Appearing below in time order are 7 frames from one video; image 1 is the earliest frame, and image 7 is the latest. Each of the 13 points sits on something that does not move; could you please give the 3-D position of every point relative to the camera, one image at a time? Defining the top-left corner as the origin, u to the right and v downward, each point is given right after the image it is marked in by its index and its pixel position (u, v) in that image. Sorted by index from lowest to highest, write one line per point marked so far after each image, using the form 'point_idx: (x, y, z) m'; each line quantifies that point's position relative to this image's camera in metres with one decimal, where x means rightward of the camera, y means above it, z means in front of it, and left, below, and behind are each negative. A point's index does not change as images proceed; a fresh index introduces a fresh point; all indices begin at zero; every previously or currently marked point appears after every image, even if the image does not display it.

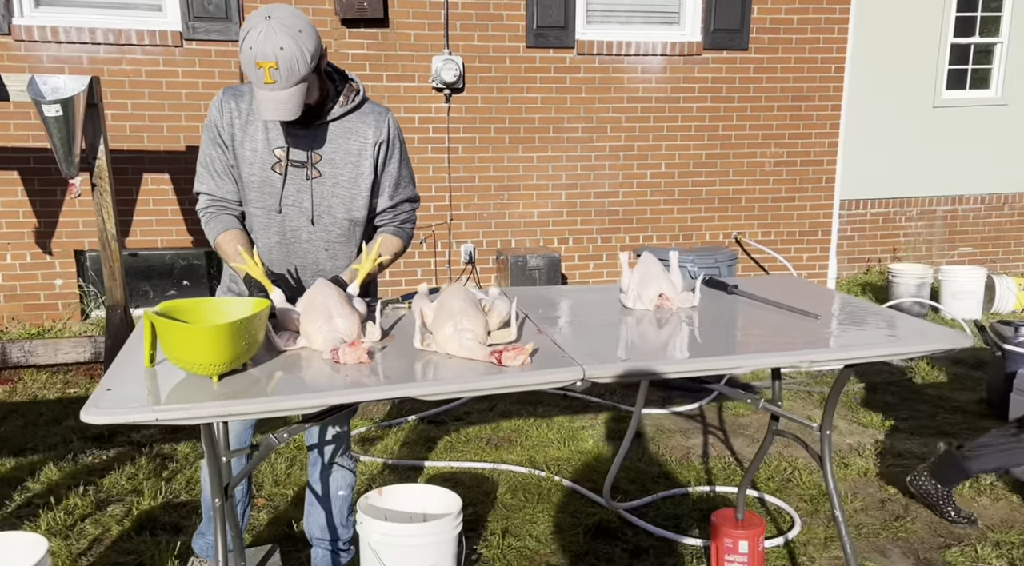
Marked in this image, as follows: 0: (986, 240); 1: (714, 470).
0: (+4.9, +0.4, +7.8) m
1: (+0.9, -0.9, +3.5) m
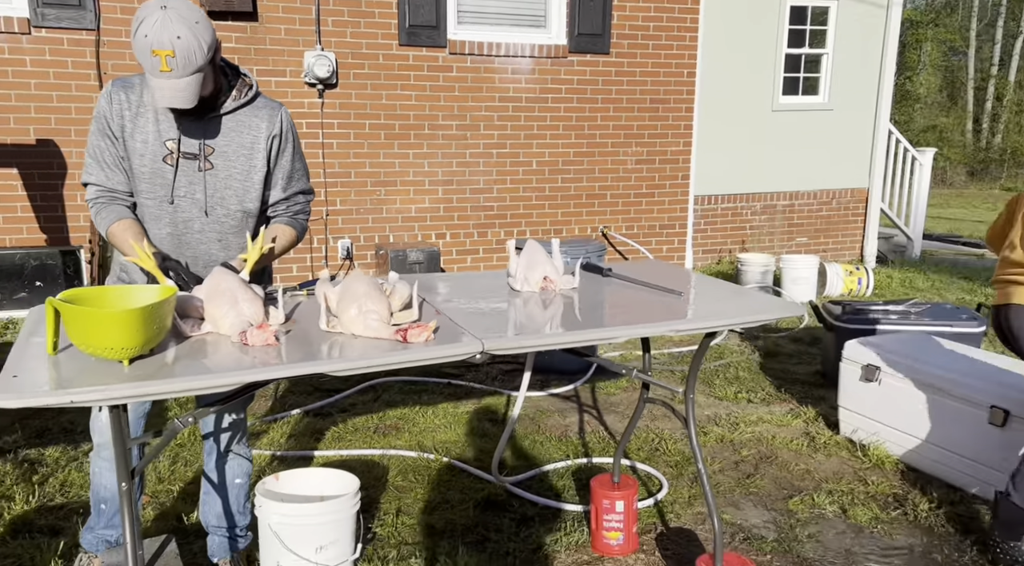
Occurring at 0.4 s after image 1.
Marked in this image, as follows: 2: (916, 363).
0: (+3.5, +0.6, +8.7) m
1: (+0.4, -0.8, +3.8) m
2: (+1.9, -0.4, +3.6) m
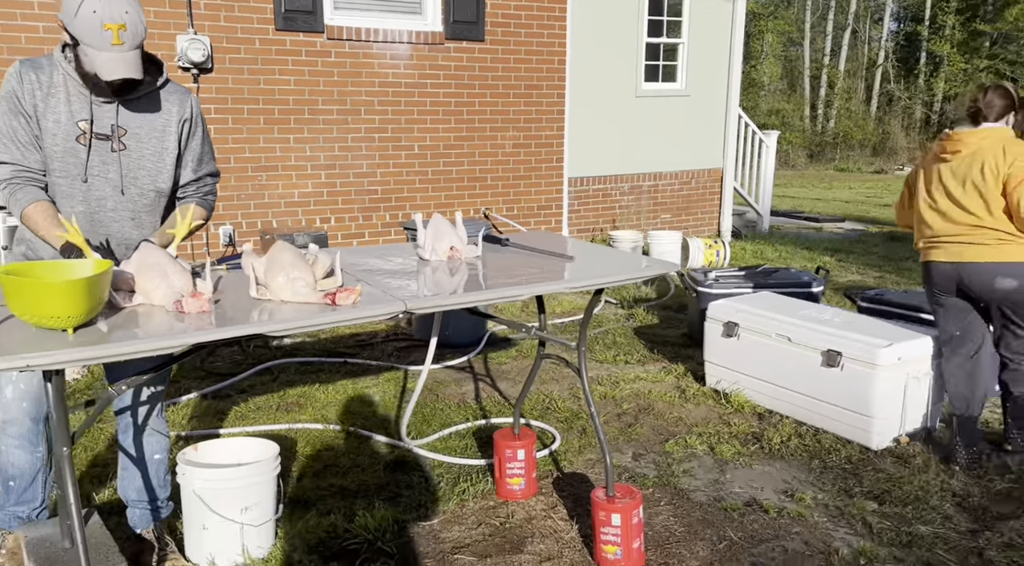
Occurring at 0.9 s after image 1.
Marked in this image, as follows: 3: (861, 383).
0: (+2.1, +0.9, +9.4) m
1: (-0.1, -0.7, +4.1) m
2: (+1.4, -0.2, +4.1) m
3: (+1.7, -0.5, +3.7) m
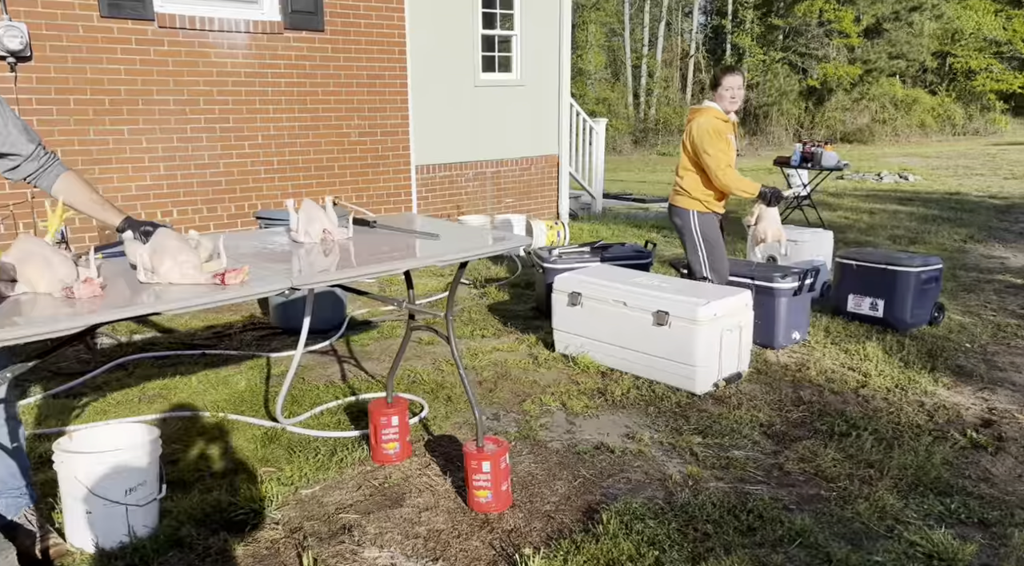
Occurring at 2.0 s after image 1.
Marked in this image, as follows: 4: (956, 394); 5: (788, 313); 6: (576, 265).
0: (+0.1, +1.2, +9.9) m
1: (-0.9, -0.6, +4.3) m
2: (+0.6, 0.0, +4.6) m
3: (+1.0, -0.3, +4.2) m
4: (+2.5, -0.6, +4.3) m
5: (+1.8, -0.2, +5.0) m
6: (+0.5, +0.1, +5.6) m
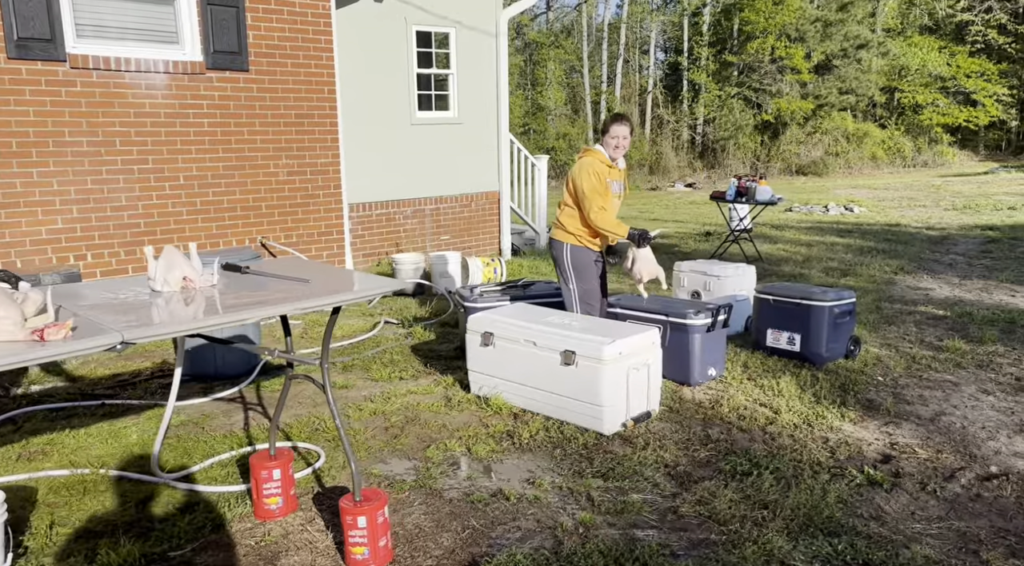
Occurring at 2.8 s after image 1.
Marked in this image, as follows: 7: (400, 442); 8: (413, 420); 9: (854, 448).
0: (-0.6, +0.7, +9.8) m
1: (-1.4, -0.8, +4.2) m
2: (0.0, -0.3, +4.6) m
3: (+0.4, -0.5, +4.2) m
4: (+2.0, -0.8, +4.3) m
5: (+1.3, -0.4, +5.0) m
6: (-0.1, -0.2, +5.5) m
7: (-0.6, -0.9, +4.2) m
8: (-0.6, -0.8, +4.5) m
9: (+1.8, -0.9, +4.0) m
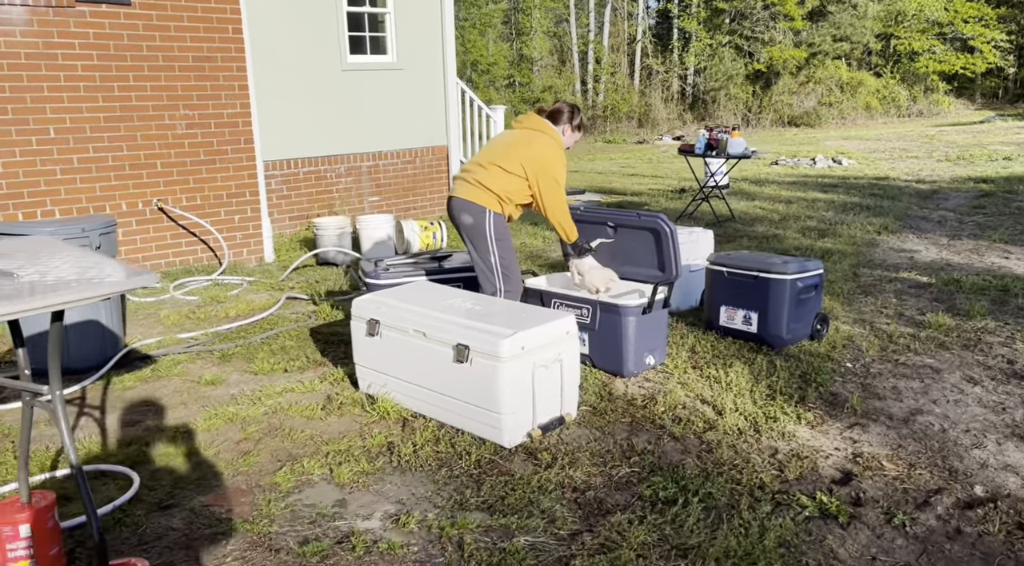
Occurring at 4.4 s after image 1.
0: (-1.3, +1.1, +8.9) m
1: (-2.0, -0.8, +3.4) m
2: (-0.5, -0.1, +3.8) m
3: (-0.1, -0.4, +3.4) m
4: (+1.4, -0.7, +3.6) m
5: (+0.7, -0.3, +4.2) m
6: (-0.7, 0.0, +4.7) m
7: (-1.2, -0.8, +3.4) m
8: (-1.1, -0.7, +3.7) m
9: (+1.3, -0.8, +3.3) m
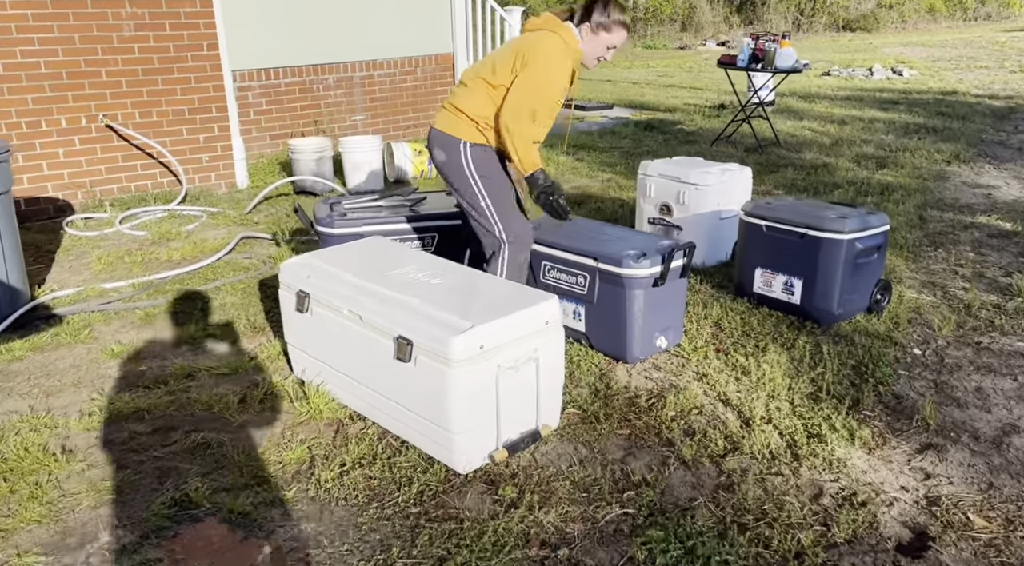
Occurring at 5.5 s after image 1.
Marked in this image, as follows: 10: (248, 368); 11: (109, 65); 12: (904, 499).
0: (-1.1, +1.9, +7.9) m
1: (-2.1, -0.6, +2.6) m
2: (-0.7, 0.0, +2.9) m
3: (-0.3, -0.3, +2.5) m
4: (+1.3, -0.6, +2.7) m
5: (+0.6, -0.1, +3.3) m
6: (-0.8, +0.3, +3.8) m
7: (-1.3, -0.7, +2.6) m
8: (-1.3, -0.6, +2.9) m
9: (+1.1, -0.7, +2.4) m
10: (-1.2, -0.4, +3.4) m
11: (-2.9, +1.5, +5.5) m
12: (+1.3, -0.7, +2.5) m
